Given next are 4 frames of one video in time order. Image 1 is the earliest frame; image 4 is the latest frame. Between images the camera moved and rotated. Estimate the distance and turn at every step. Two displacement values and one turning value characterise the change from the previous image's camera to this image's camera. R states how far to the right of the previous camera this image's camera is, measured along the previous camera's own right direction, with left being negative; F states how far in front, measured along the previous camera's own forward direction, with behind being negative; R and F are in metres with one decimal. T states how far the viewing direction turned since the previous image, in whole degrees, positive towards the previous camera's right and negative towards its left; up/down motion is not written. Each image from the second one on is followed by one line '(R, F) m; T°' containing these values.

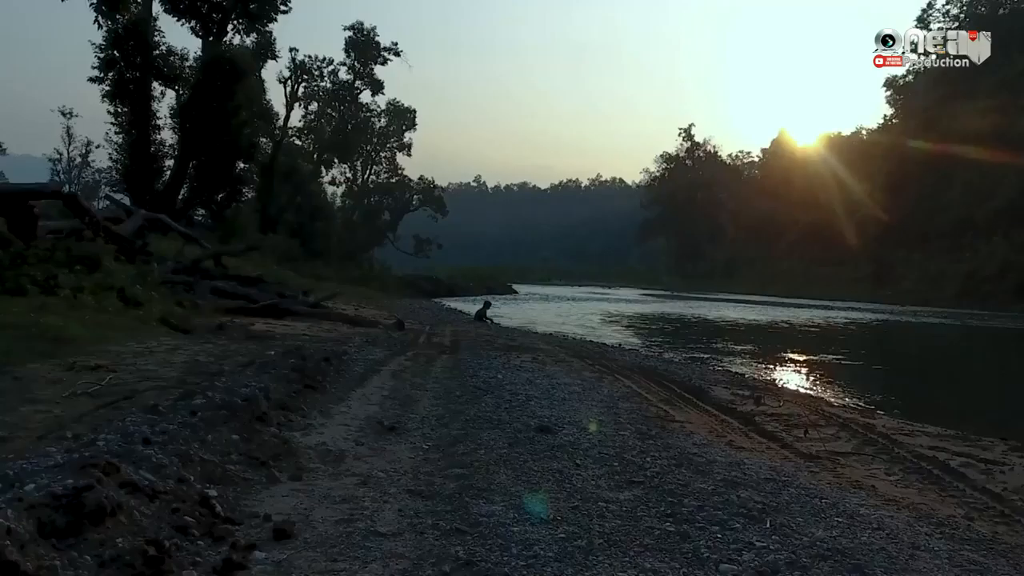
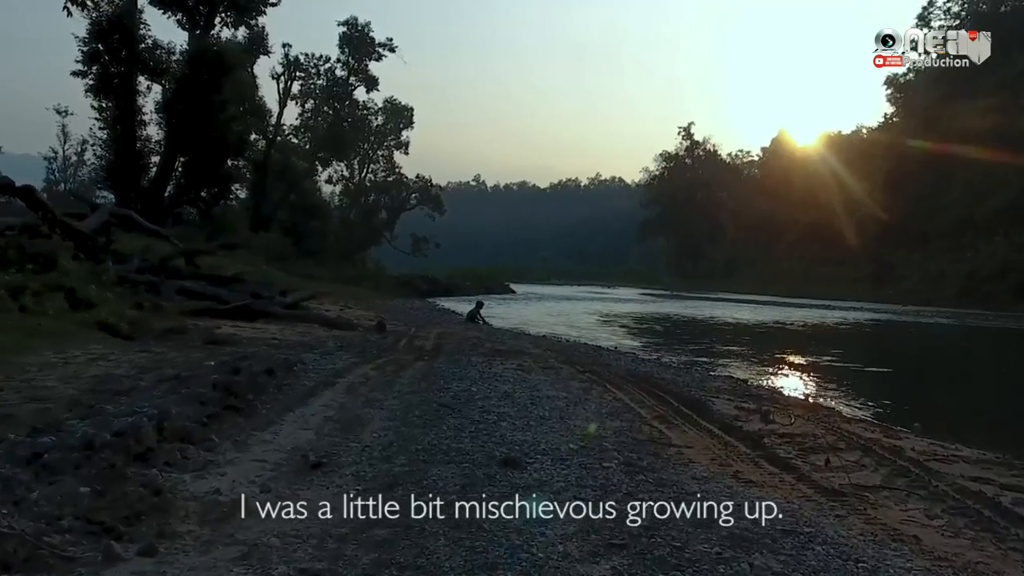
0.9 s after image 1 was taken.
(+0.3, +1.2) m; 0°
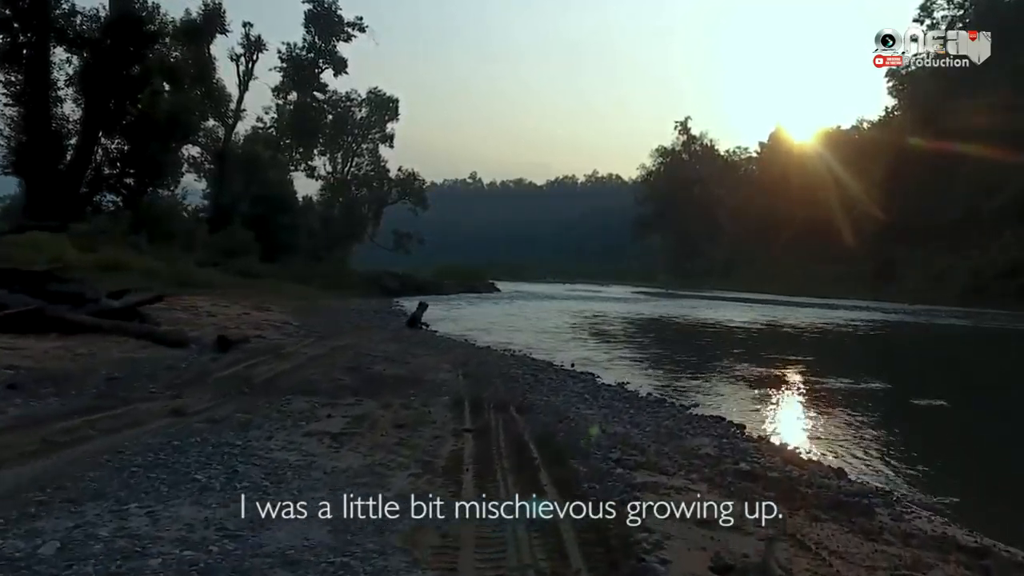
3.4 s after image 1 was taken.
(+1.6, +5.4) m; 0°
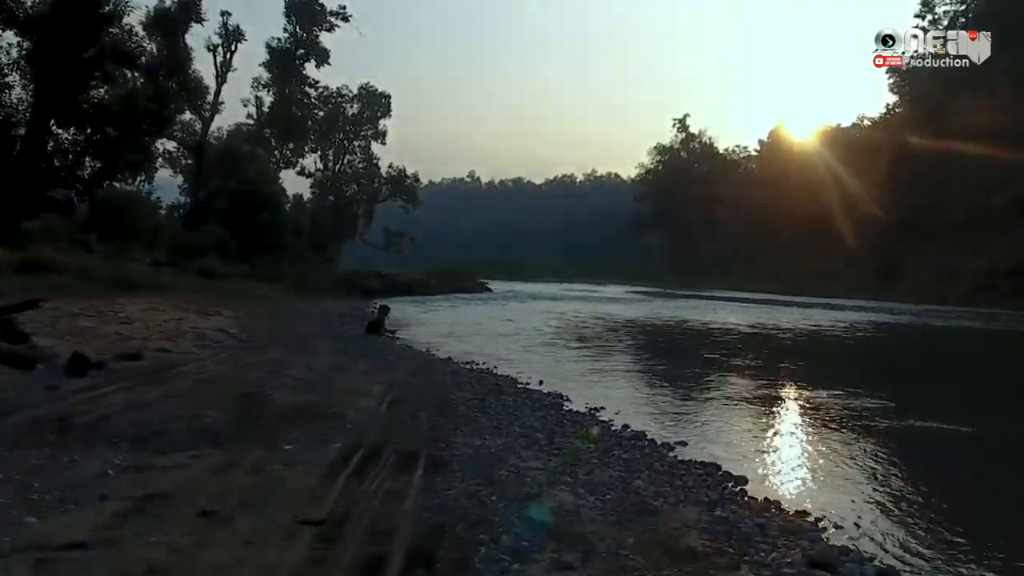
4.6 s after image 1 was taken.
(+0.8, +2.8) m; 0°
